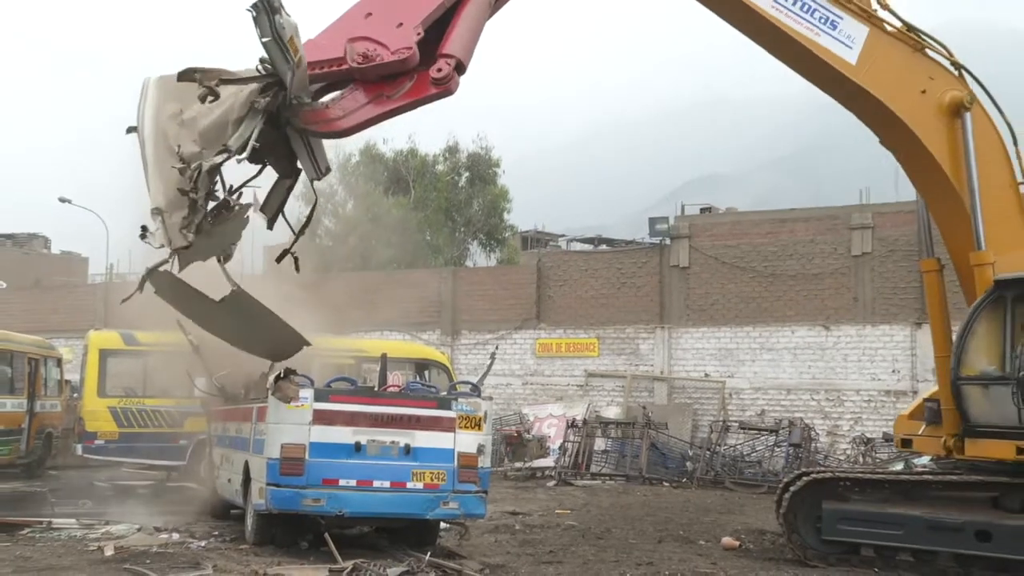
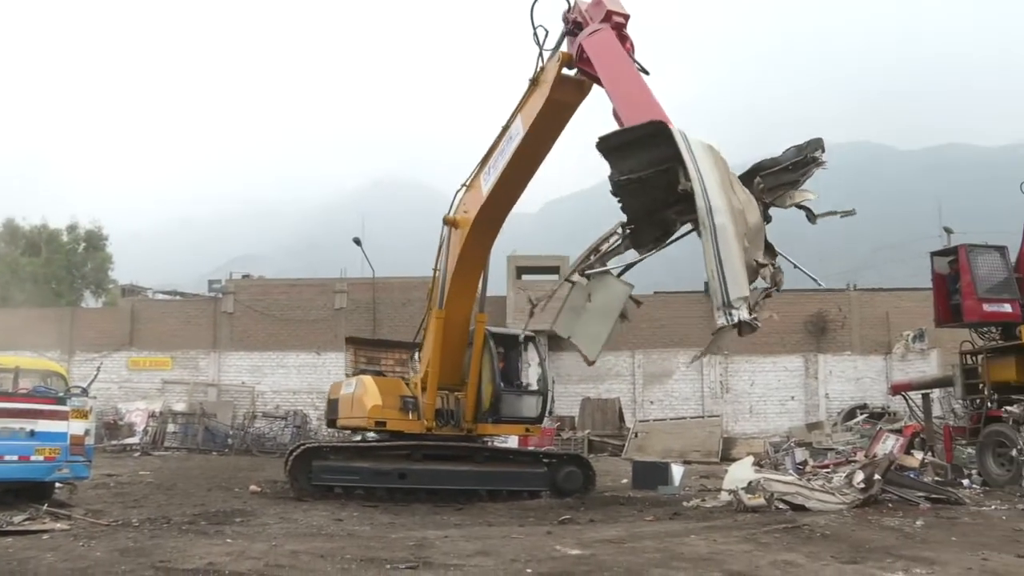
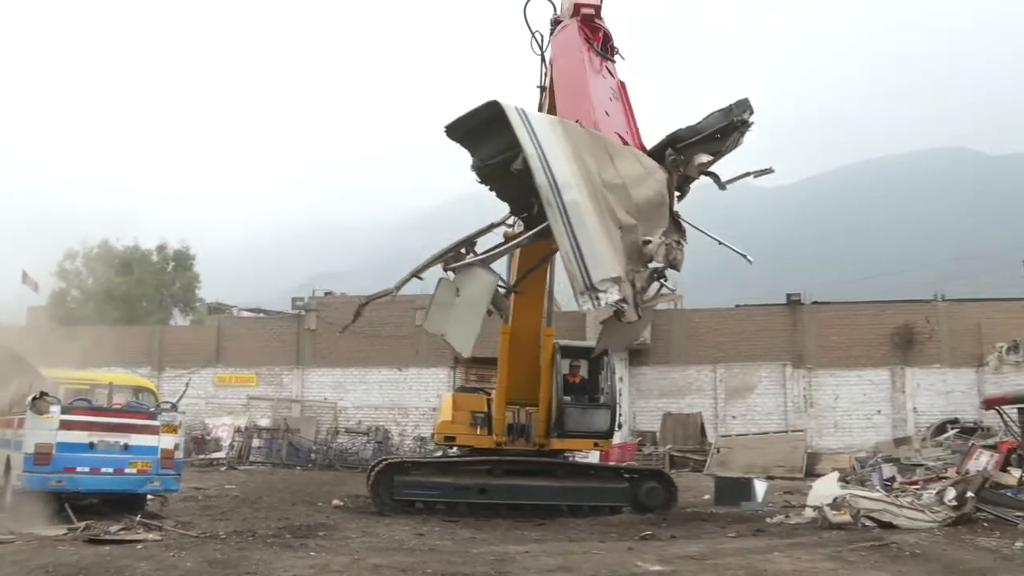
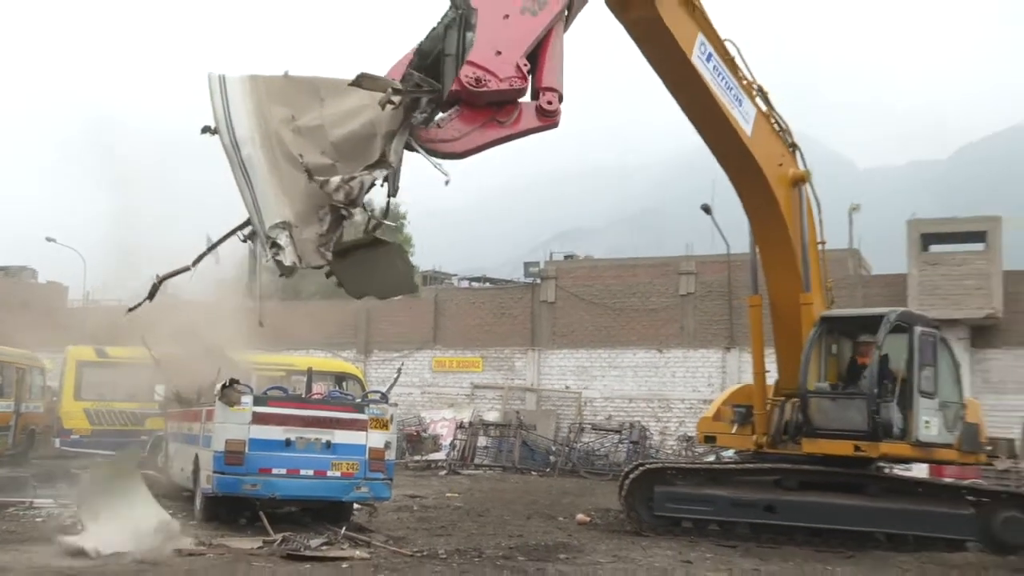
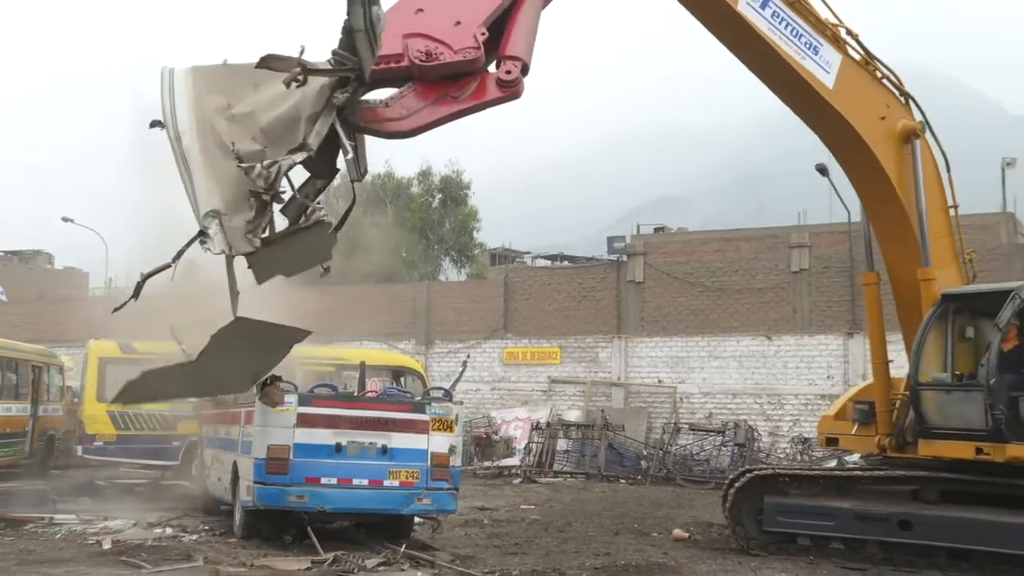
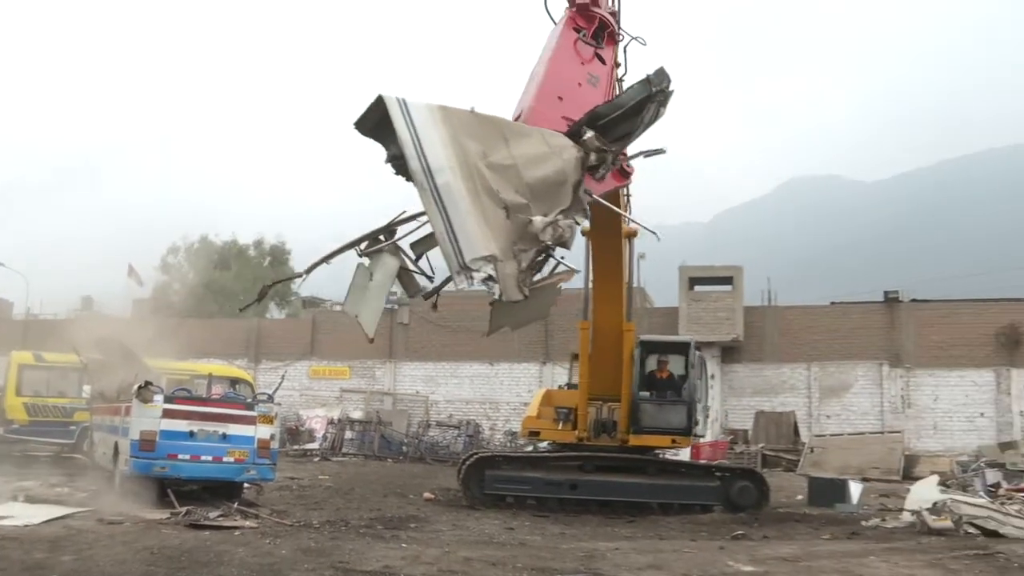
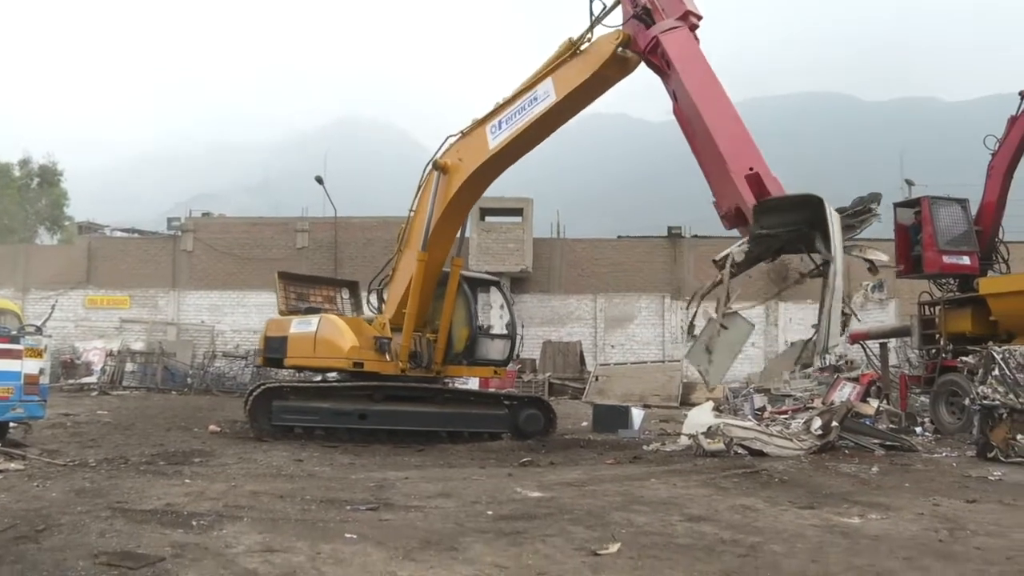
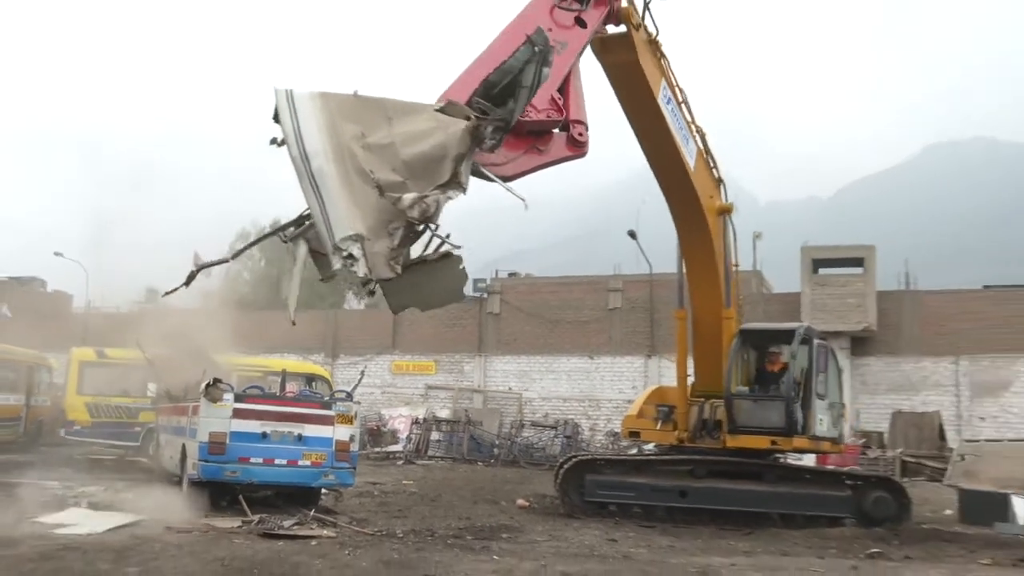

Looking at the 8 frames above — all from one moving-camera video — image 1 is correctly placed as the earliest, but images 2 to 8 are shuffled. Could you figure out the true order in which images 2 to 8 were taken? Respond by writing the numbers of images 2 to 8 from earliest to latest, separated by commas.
5, 4, 8, 6, 3, 2, 7
